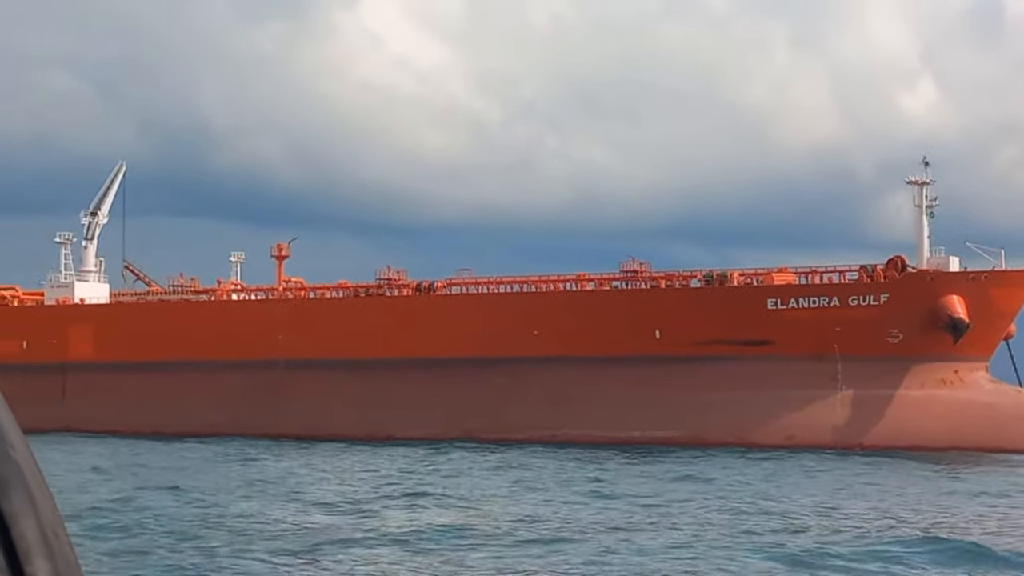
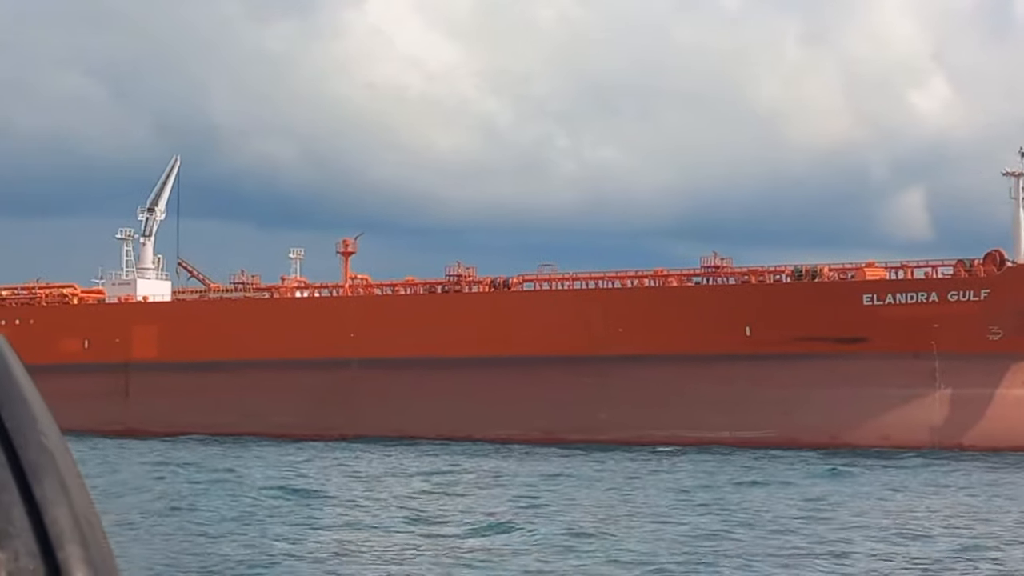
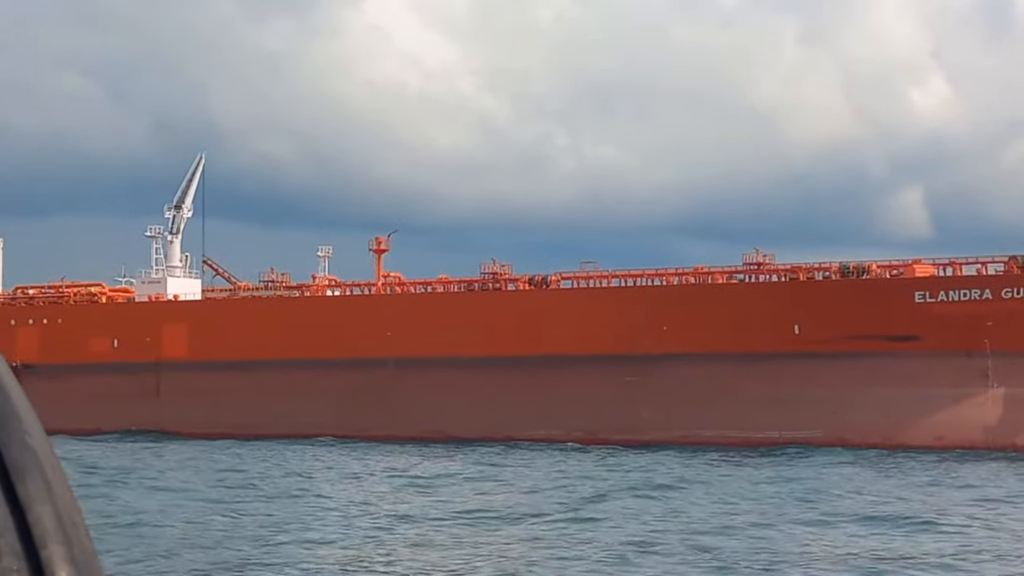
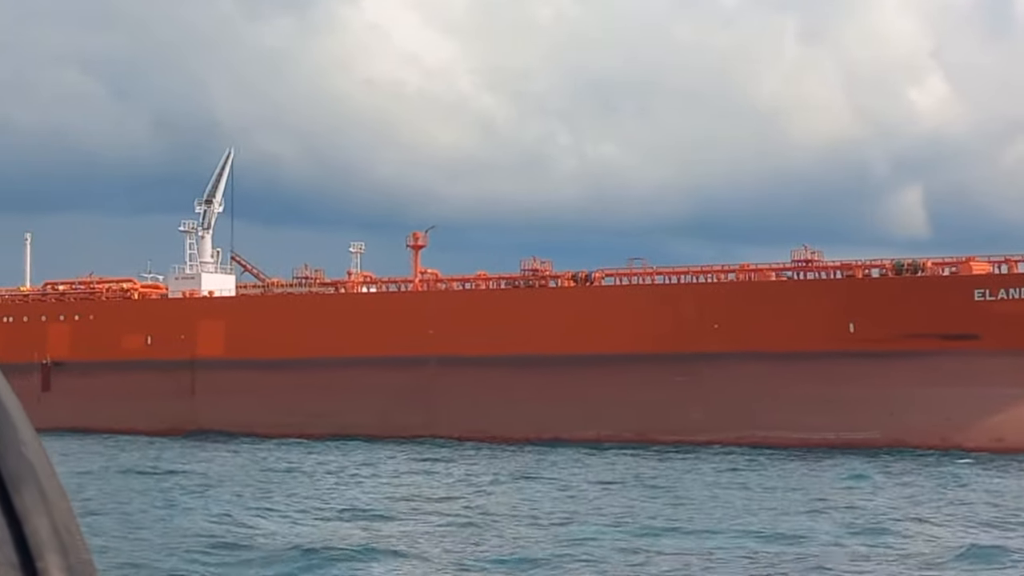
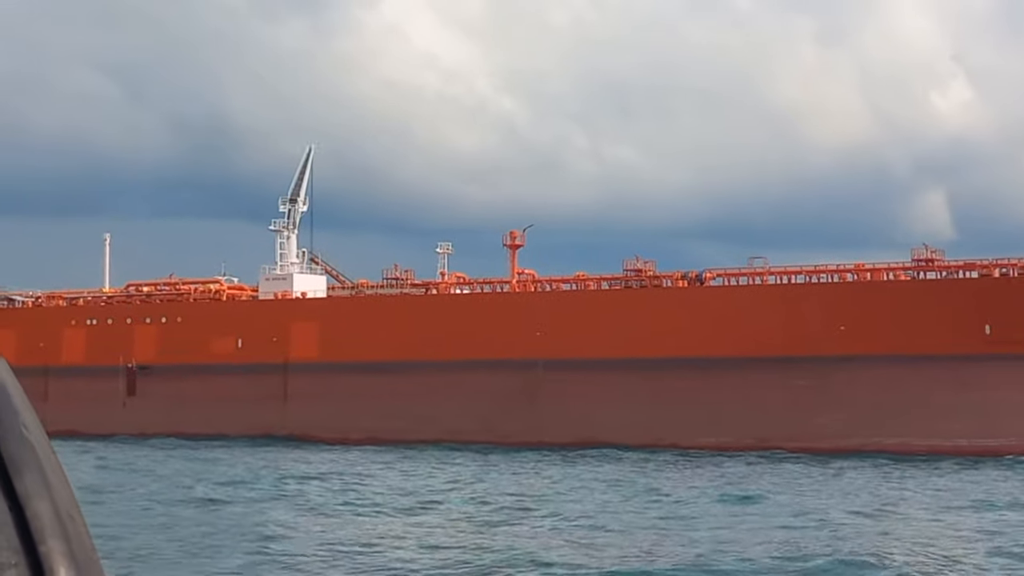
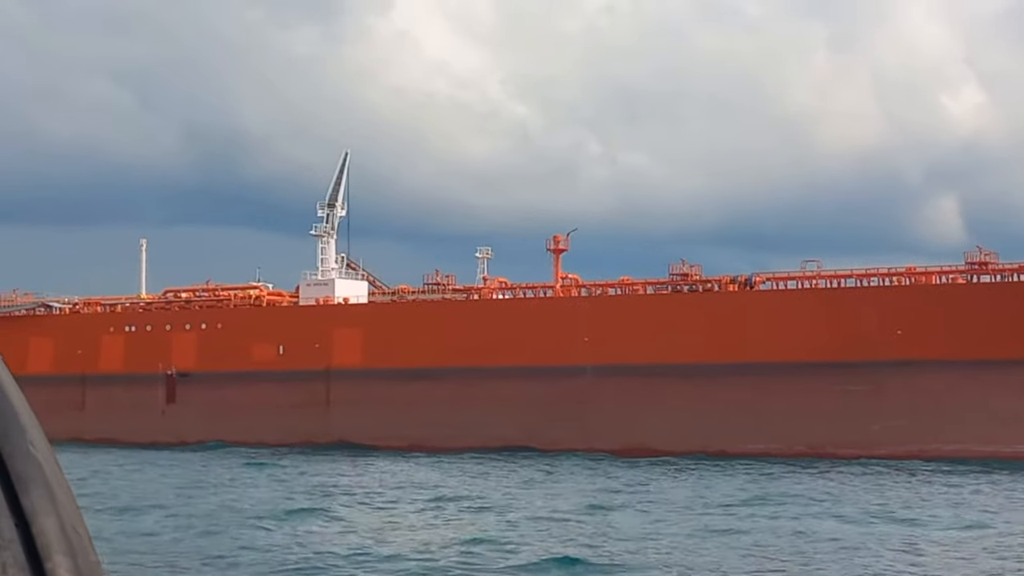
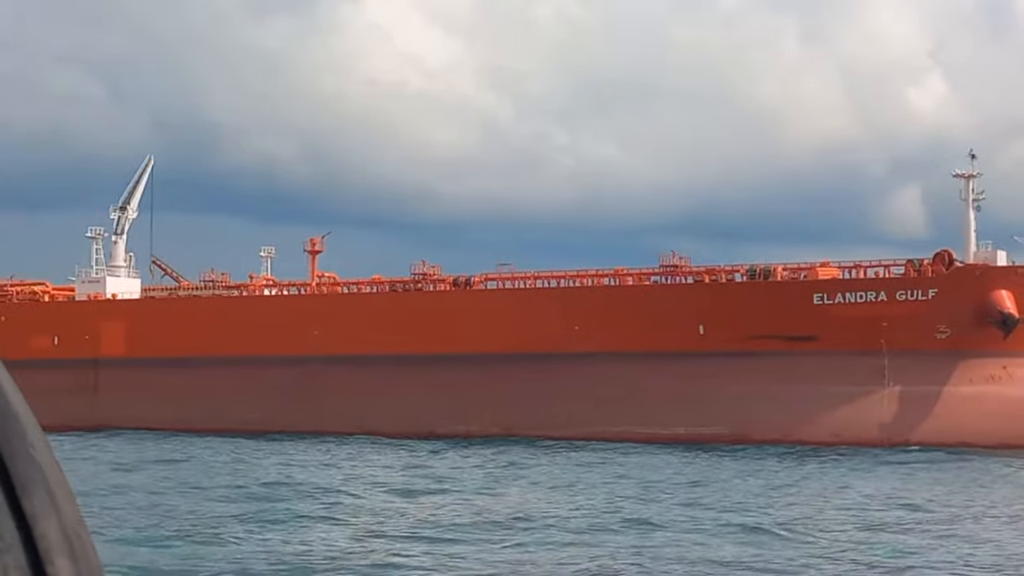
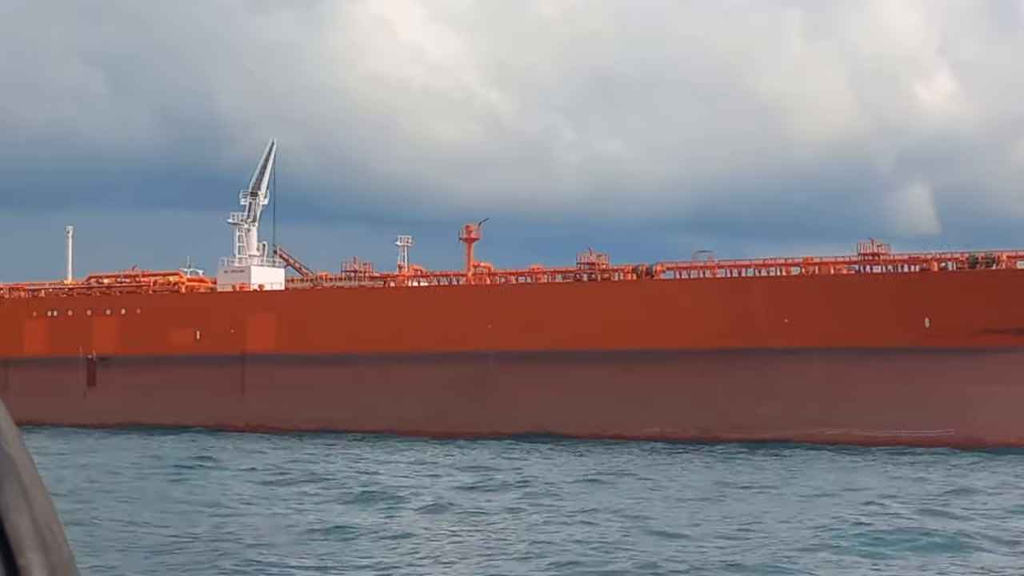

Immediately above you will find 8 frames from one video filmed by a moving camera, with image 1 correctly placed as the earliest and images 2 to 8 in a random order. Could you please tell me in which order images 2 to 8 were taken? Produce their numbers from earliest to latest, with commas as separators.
7, 2, 3, 4, 8, 5, 6
